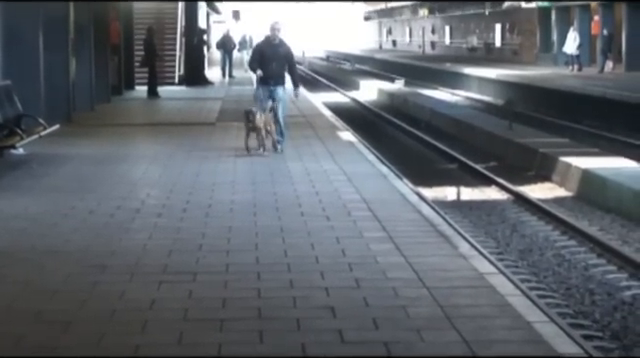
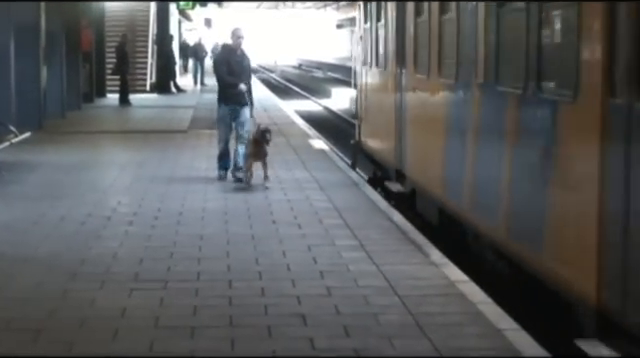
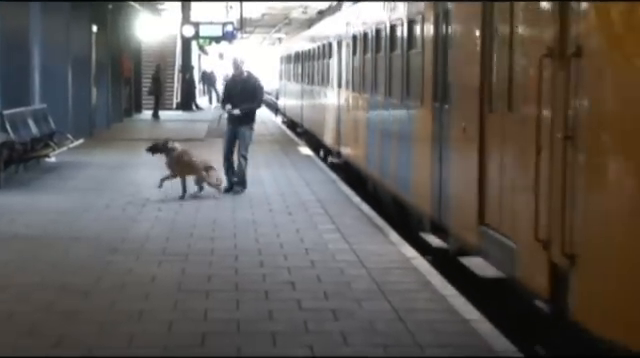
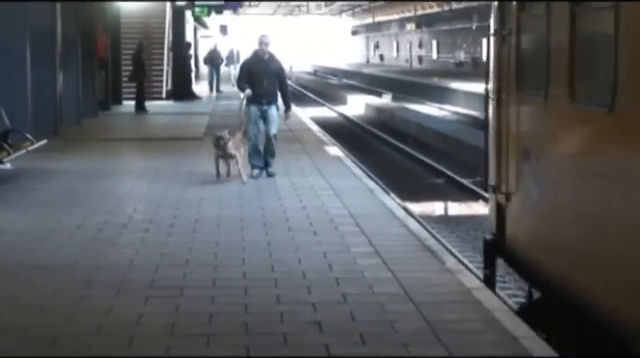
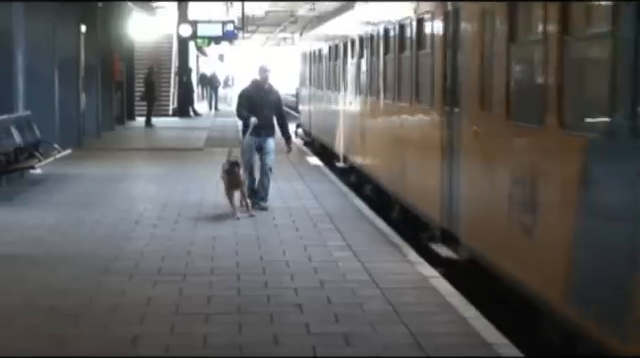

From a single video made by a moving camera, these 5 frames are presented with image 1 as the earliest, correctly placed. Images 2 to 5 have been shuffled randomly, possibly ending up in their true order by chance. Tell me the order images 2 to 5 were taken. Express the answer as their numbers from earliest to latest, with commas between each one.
4, 2, 5, 3
